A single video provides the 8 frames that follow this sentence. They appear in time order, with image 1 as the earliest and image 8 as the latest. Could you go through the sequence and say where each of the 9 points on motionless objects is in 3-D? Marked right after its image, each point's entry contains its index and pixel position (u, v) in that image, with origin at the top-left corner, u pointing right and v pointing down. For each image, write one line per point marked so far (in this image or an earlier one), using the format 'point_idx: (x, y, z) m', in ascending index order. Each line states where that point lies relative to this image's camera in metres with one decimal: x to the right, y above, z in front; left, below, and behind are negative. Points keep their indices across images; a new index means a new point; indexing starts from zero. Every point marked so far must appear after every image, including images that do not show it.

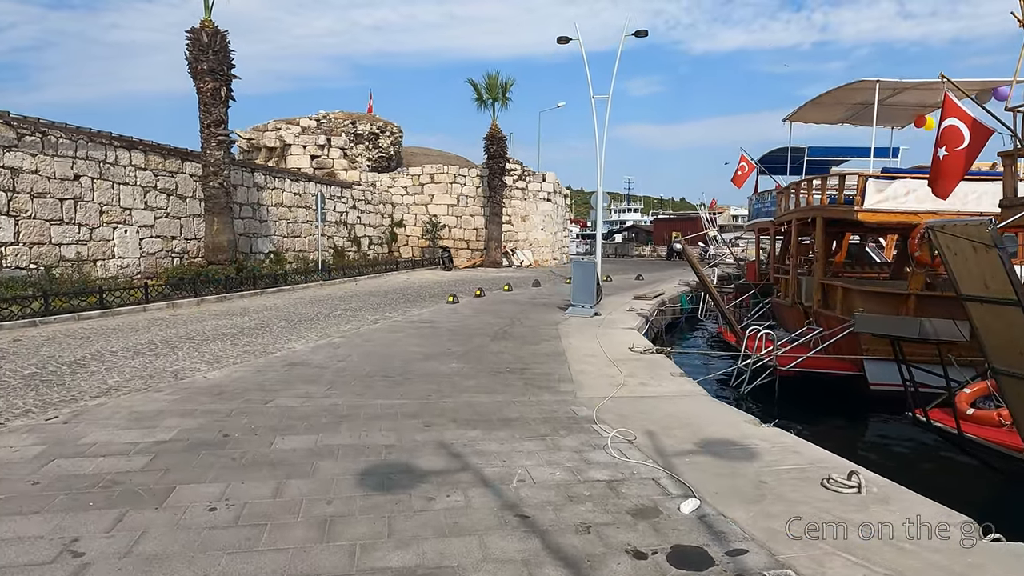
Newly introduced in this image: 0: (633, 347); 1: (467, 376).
0: (+1.7, -0.8, +9.3) m
1: (-0.5, -1.0, +7.3) m
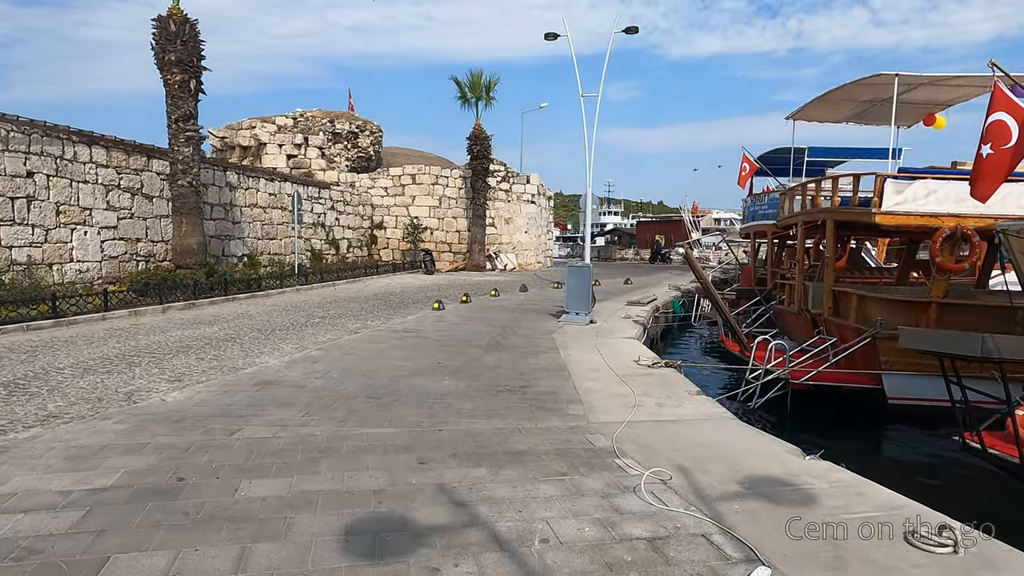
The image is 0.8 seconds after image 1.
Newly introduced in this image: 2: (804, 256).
0: (+1.7, -0.9, +8.6) m
1: (-0.5, -1.1, +6.5) m
2: (+5.1, +0.6, +11.6) m
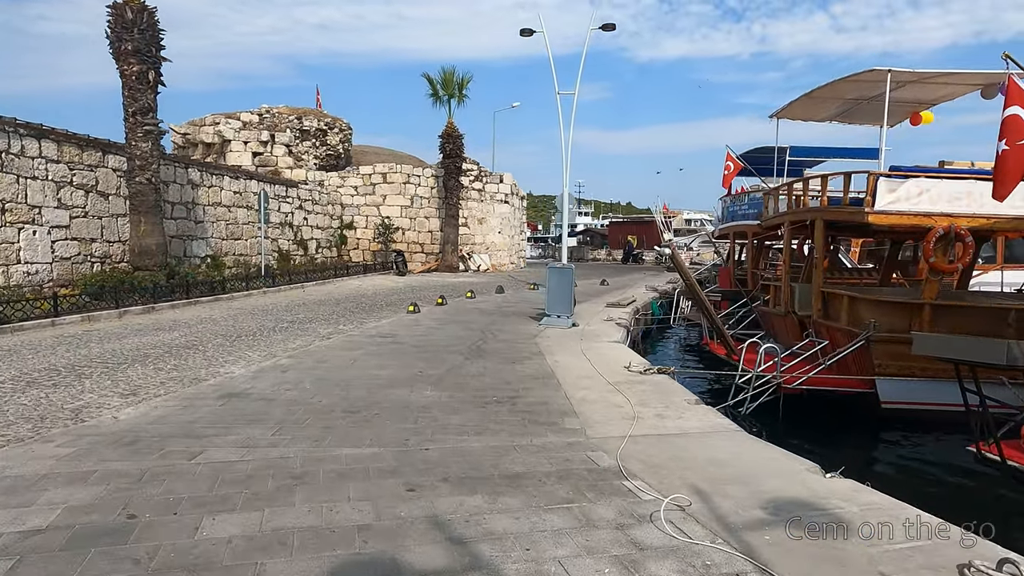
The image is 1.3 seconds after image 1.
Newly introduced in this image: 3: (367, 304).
0: (+1.5, -1.0, +8.2) m
1: (-0.6, -1.1, +6.0) m
2: (+4.8, +0.6, +11.3) m
3: (-3.3, -0.4, +15.1) m
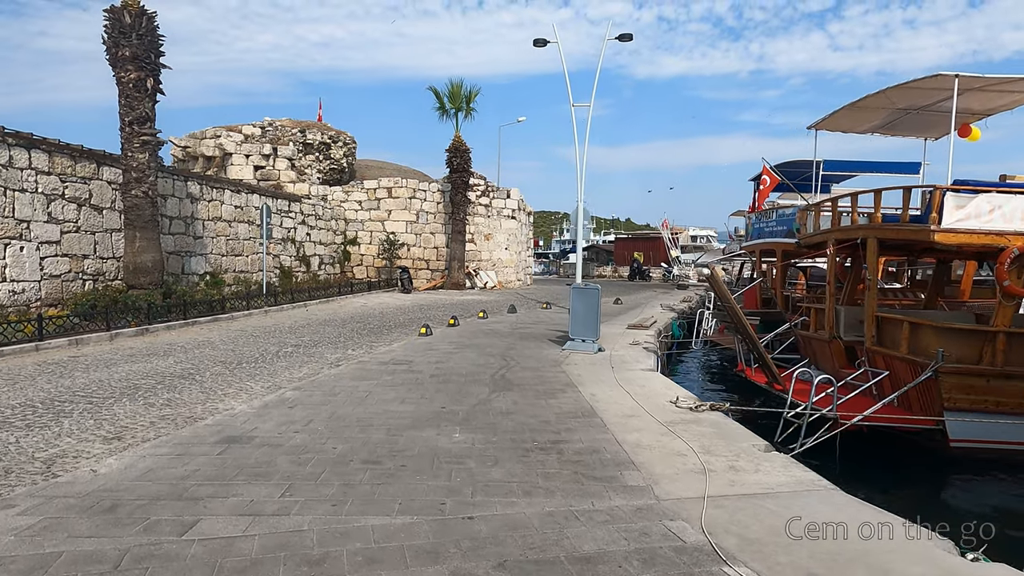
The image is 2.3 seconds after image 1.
0: (+1.9, -1.3, +7.3) m
1: (-0.2, -1.3, +5.2) m
2: (+5.1, +0.2, +10.5) m
3: (-3.0, -0.8, +14.2) m
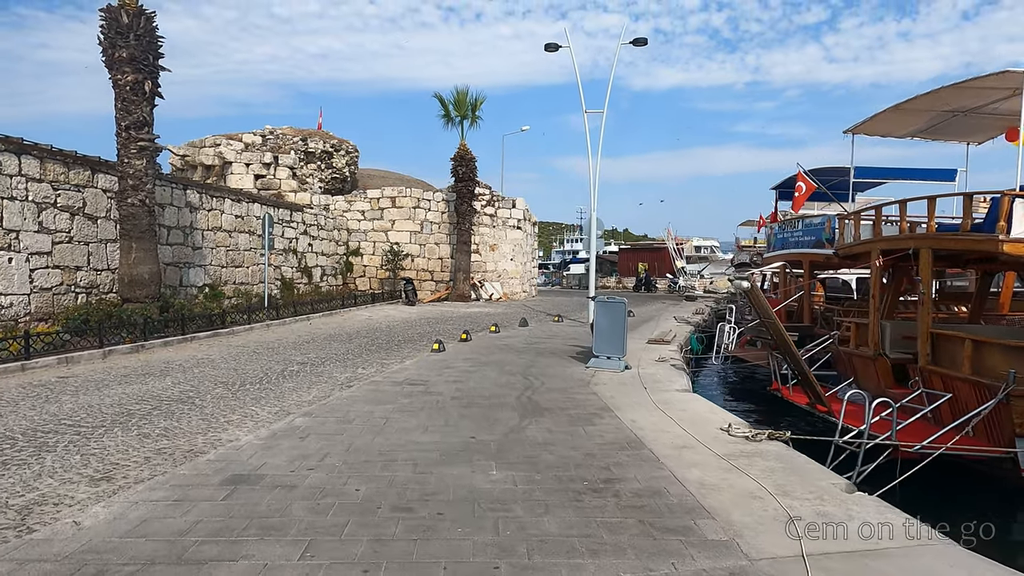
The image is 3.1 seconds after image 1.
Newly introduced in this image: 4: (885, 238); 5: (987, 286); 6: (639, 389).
0: (+2.2, -1.4, +6.6) m
1: (+0.2, -1.5, +4.5) m
2: (+5.5, 0.0, +9.8) m
3: (-2.7, -1.1, +13.5) m
4: (+5.4, +0.7, +9.6) m
5: (+8.2, 0.0, +11.3) m
6: (+1.7, -1.4, +9.0) m
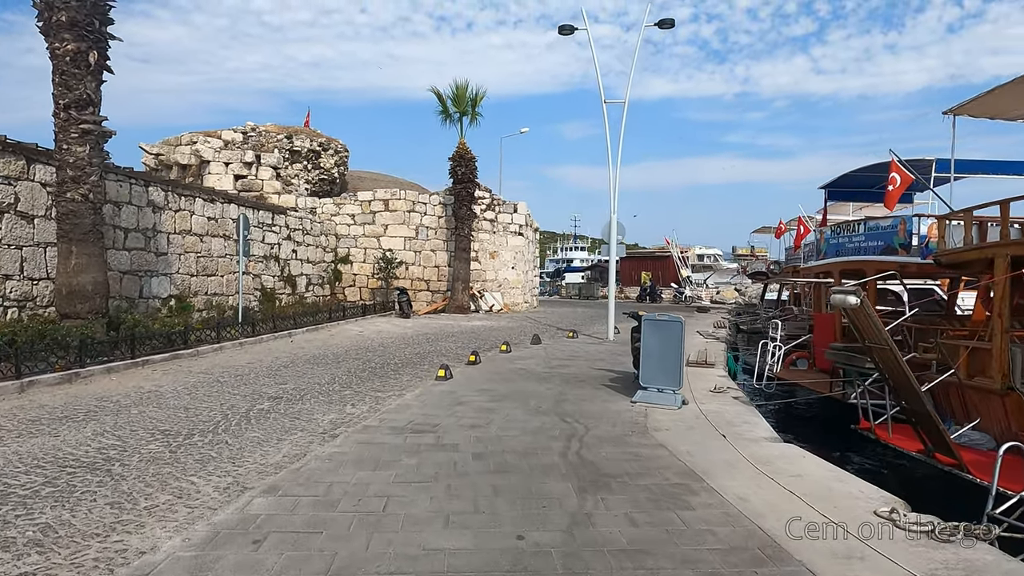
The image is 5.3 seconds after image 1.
0: (+2.6, -1.6, +4.5) m
1: (+0.6, -1.6, +2.3) m
2: (+5.9, -0.2, +7.8) m
3: (-2.3, -1.3, +11.3) m
4: (+5.8, +0.5, +7.5) m
5: (+8.5, -0.2, +9.3) m
6: (+2.1, -1.5, +6.8) m
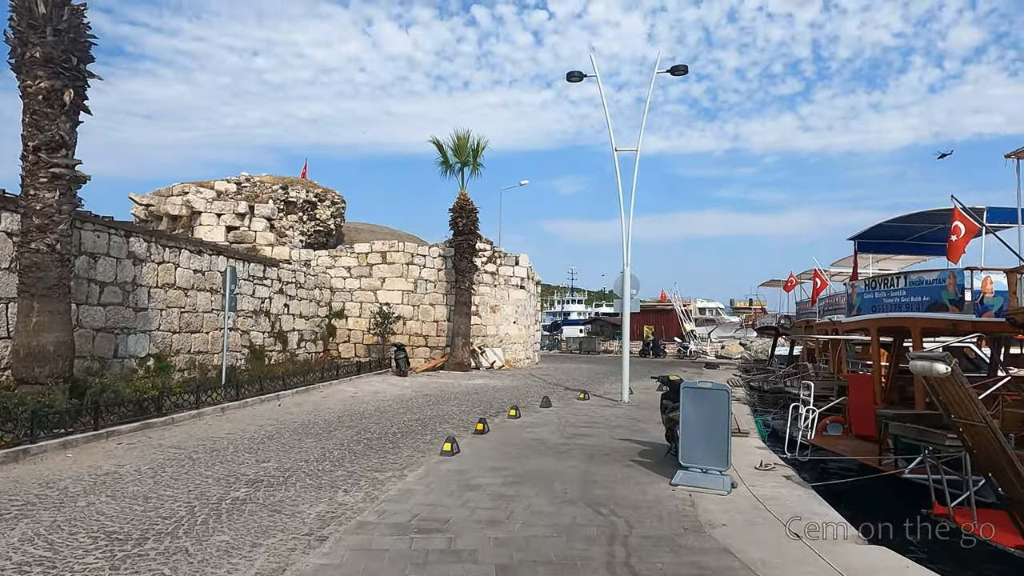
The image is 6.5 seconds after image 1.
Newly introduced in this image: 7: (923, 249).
0: (+2.9, -1.9, +3.3) m
1: (+0.9, -1.8, +1.1) m
2: (+6.1, -0.8, +6.7) m
3: (-2.1, -2.2, +10.1) m
4: (+6.0, -0.1, +6.5) m
5: (+8.7, -1.0, +8.2) m
6: (+2.3, -2.1, +5.6) m
7: (+9.1, +0.8, +14.5) m
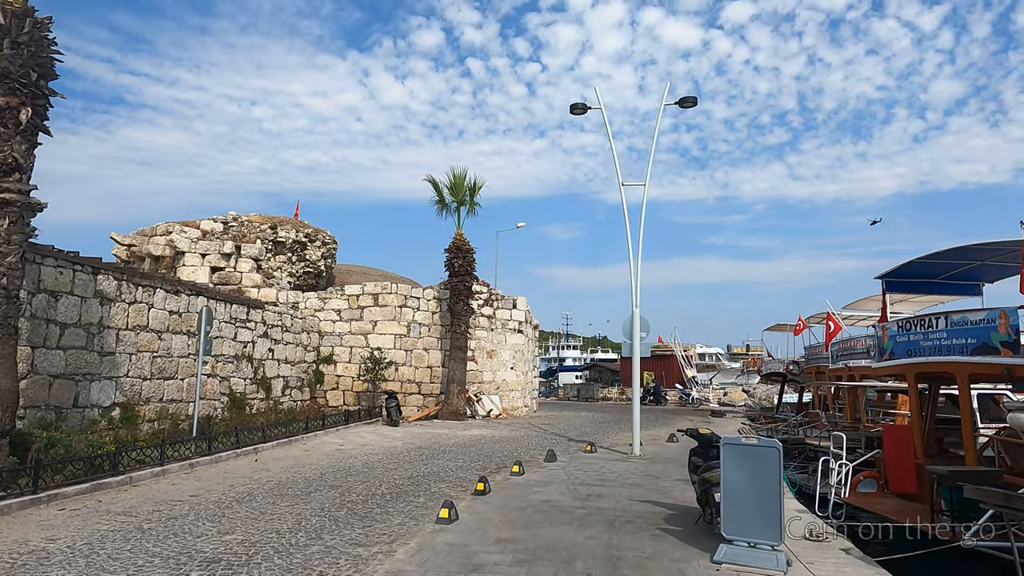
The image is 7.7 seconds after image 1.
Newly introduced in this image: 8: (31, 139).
0: (+3.0, -2.0, +2.1) m
1: (+1.0, -1.7, -0.1) m
2: (+6.2, -1.1, +5.7) m
3: (-2.1, -2.8, +8.8) m
4: (+6.1, -0.4, +5.5) m
5: (+8.8, -1.4, +7.2) m
6: (+2.5, -2.4, +4.4) m
7: (+9.1, 0.0, +13.5) m
8: (-6.5, +2.0, +8.9) m
